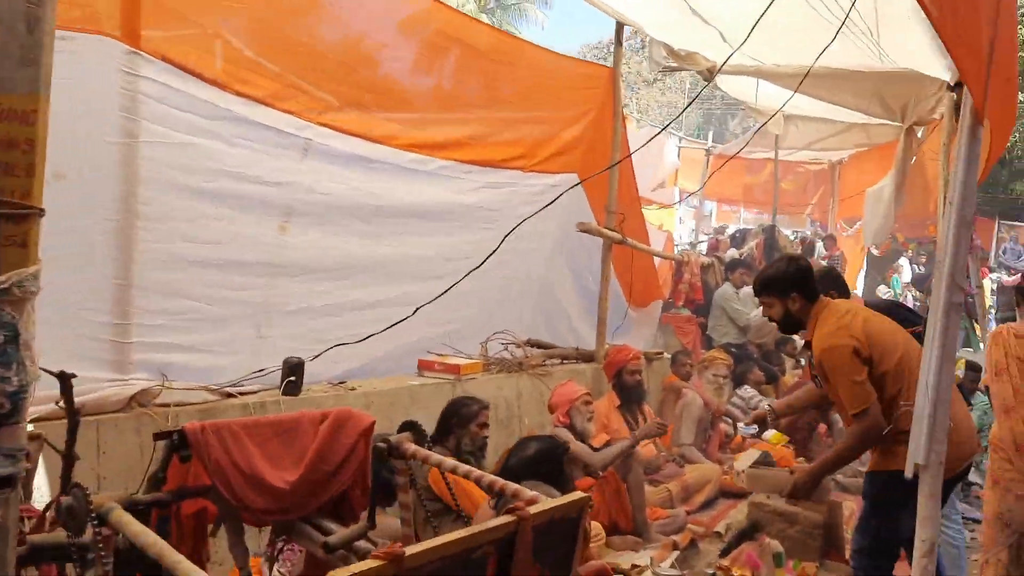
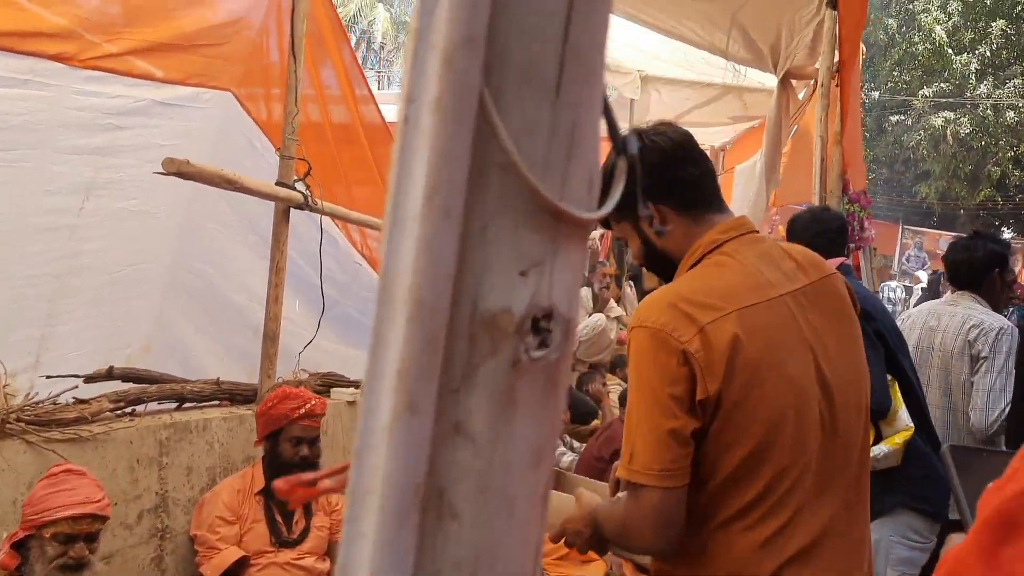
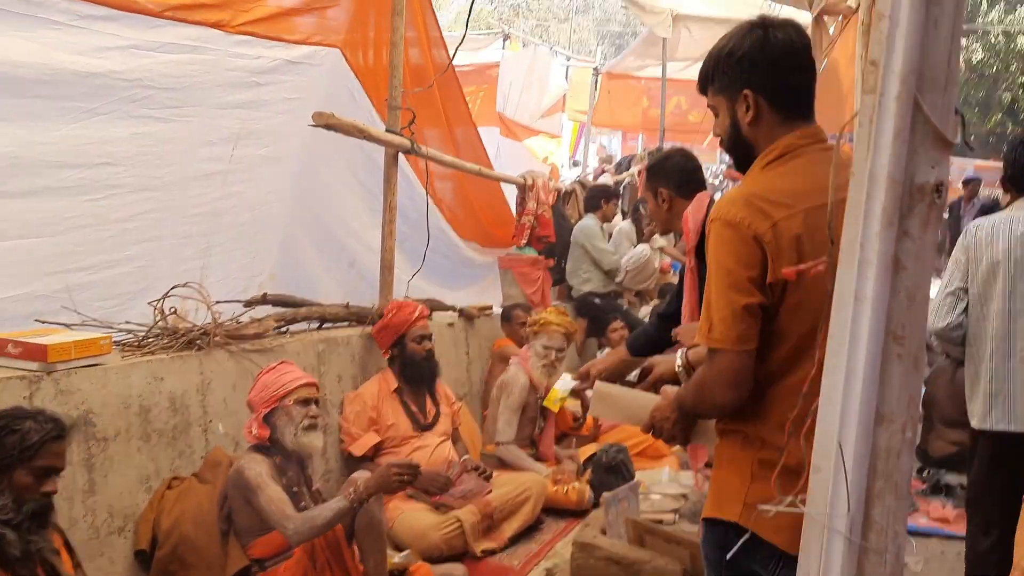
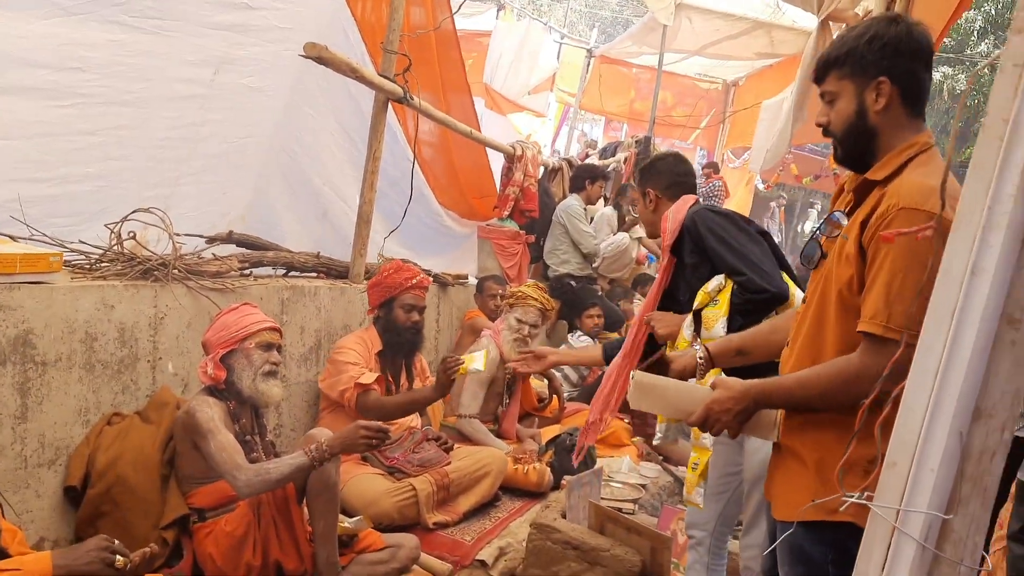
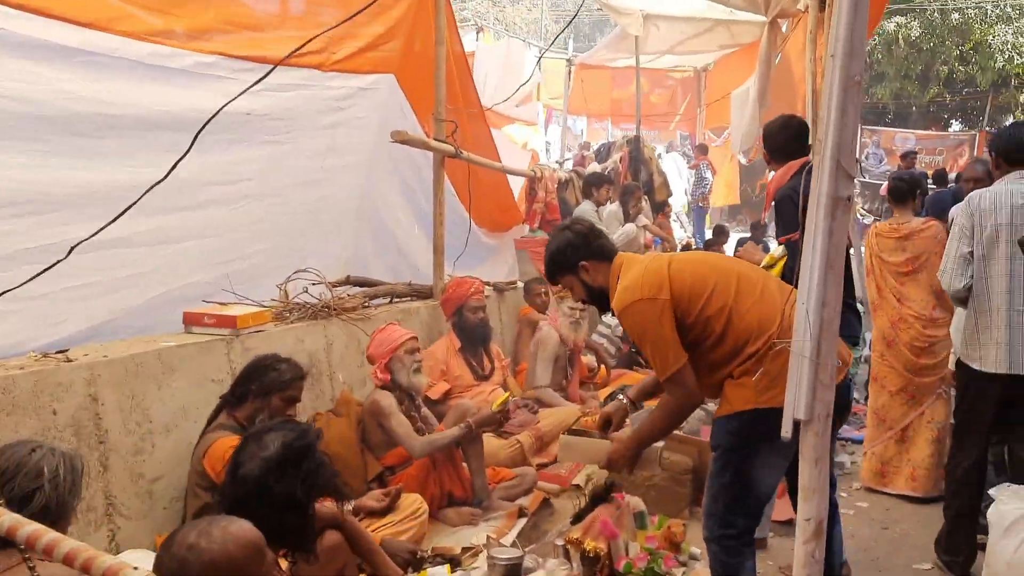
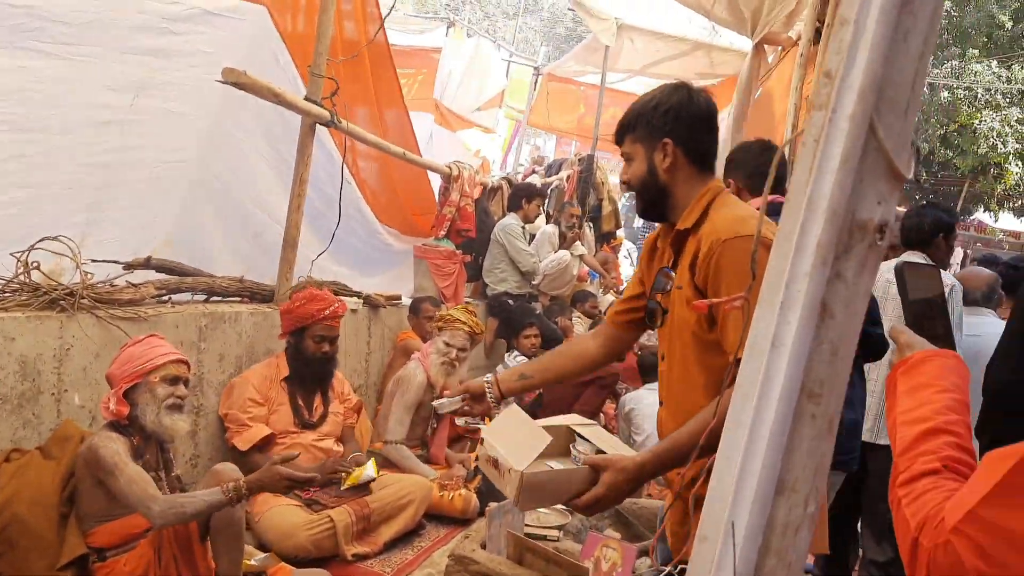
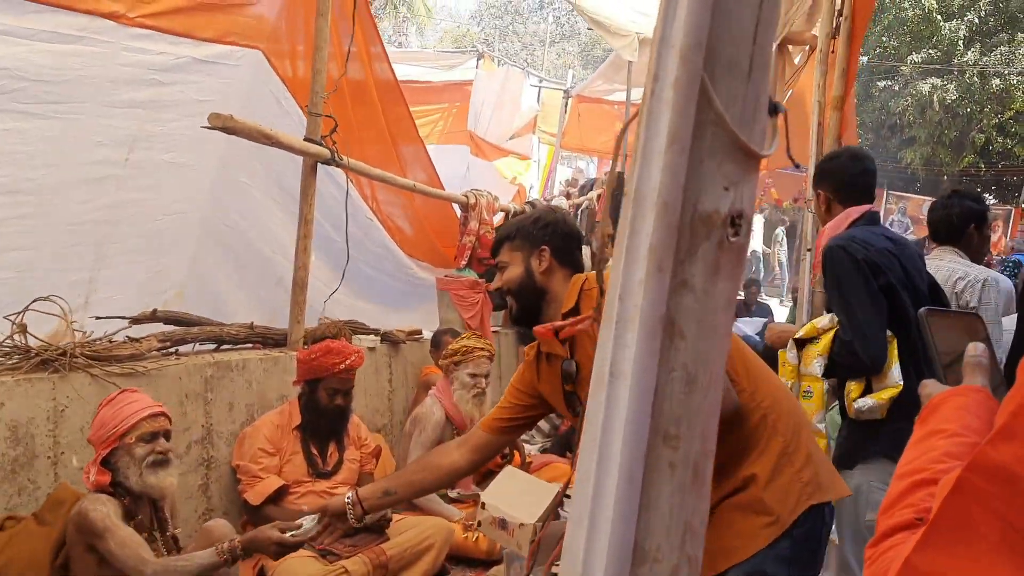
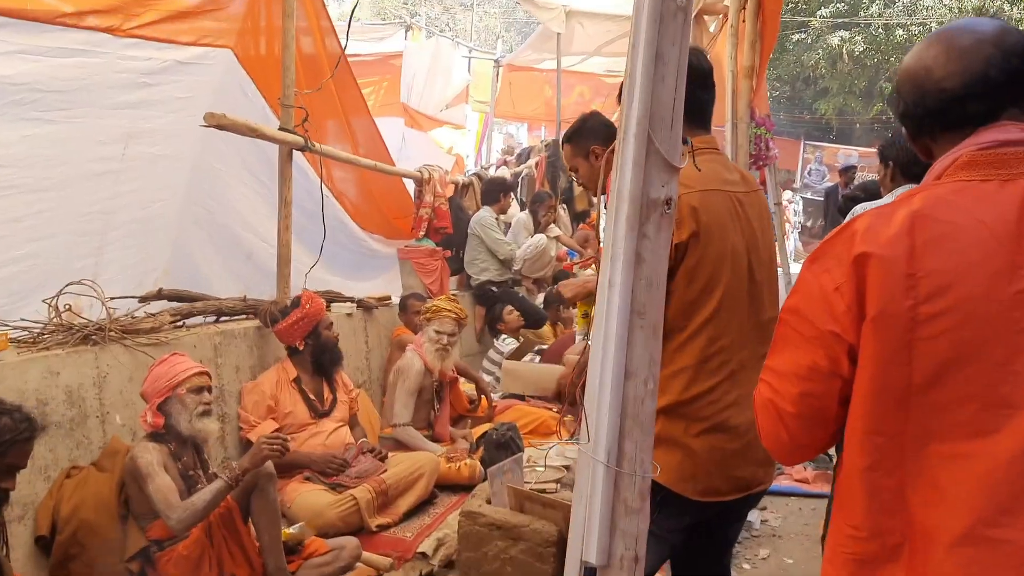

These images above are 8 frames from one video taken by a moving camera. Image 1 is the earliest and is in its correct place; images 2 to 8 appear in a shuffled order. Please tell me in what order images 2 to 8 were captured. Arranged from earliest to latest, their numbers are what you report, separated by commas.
5, 8, 3, 4, 6, 7, 2
